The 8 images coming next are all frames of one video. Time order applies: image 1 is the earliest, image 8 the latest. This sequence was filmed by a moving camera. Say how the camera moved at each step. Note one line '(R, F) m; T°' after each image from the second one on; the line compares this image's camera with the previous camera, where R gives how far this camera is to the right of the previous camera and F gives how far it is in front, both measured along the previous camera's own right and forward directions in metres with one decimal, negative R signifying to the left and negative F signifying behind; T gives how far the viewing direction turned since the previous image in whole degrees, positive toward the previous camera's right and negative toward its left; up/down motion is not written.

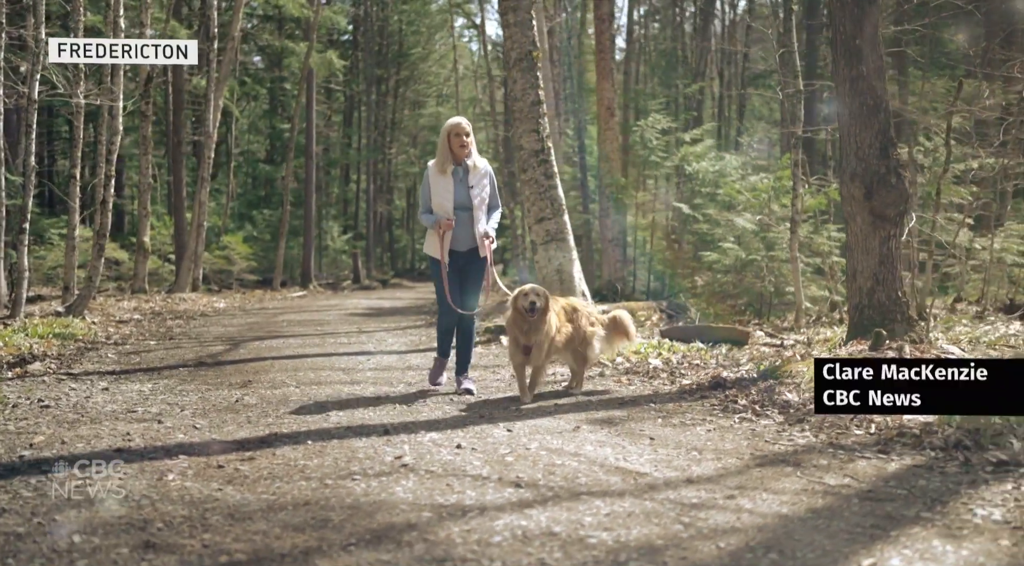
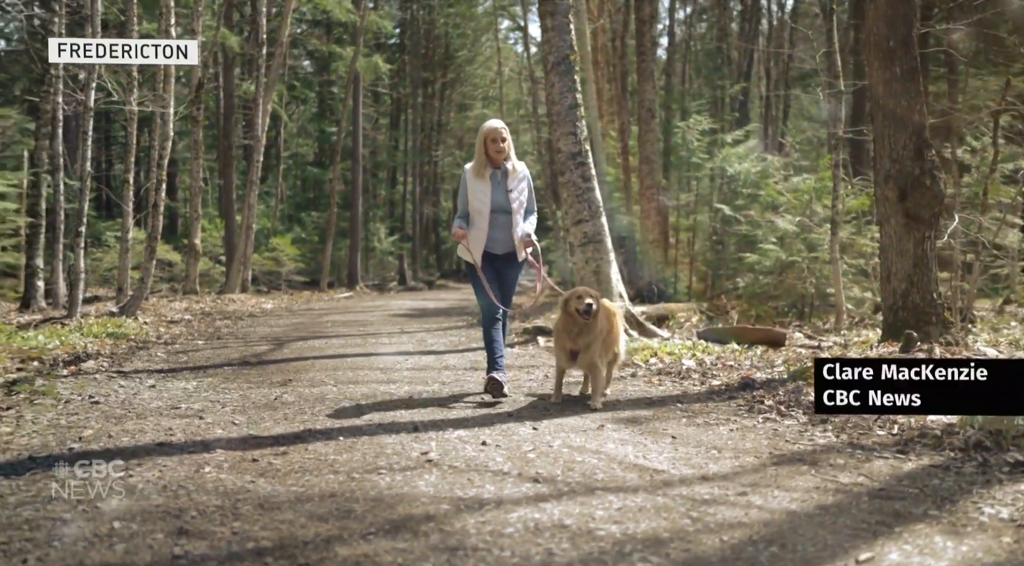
(+0.1, -0.2) m; -3°
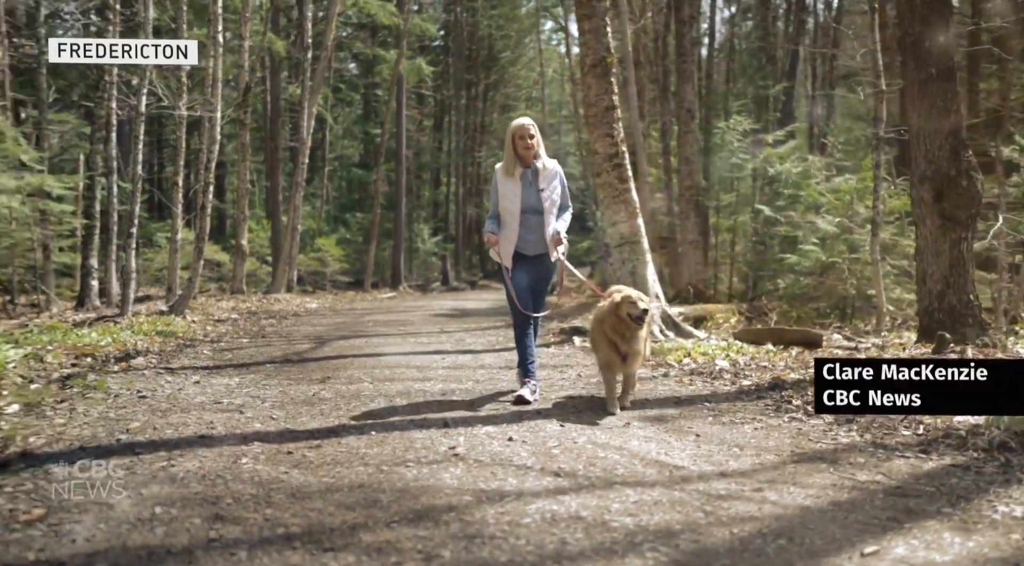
(+0.1, -0.1) m; -2°
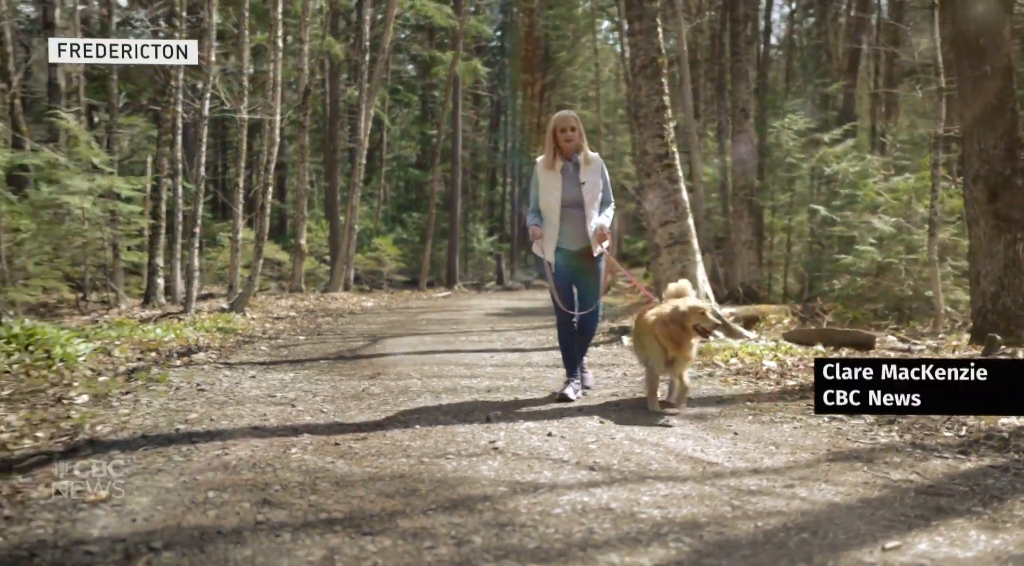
(+0.1, -0.1) m; -3°
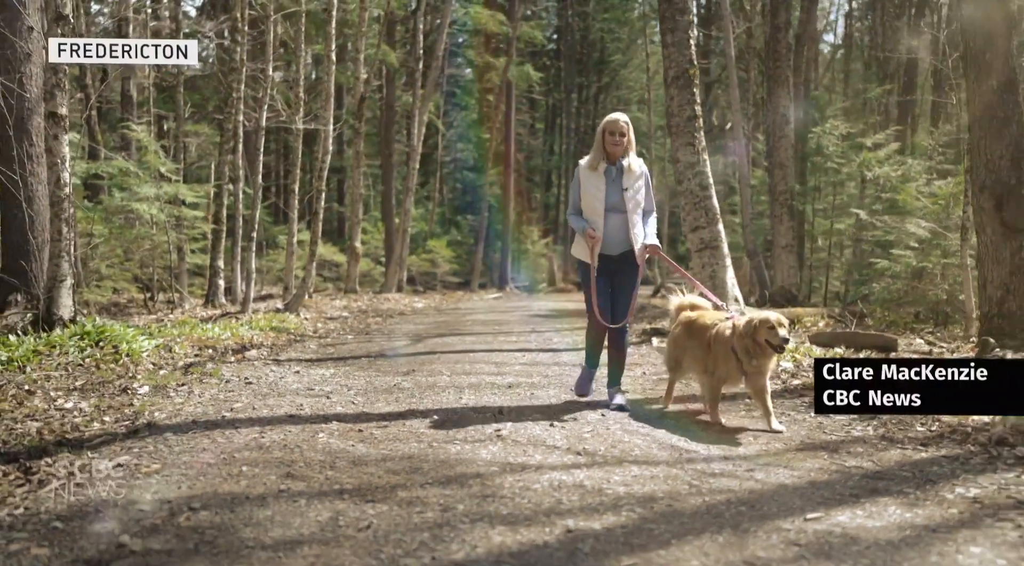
(+0.3, -0.6) m; -3°
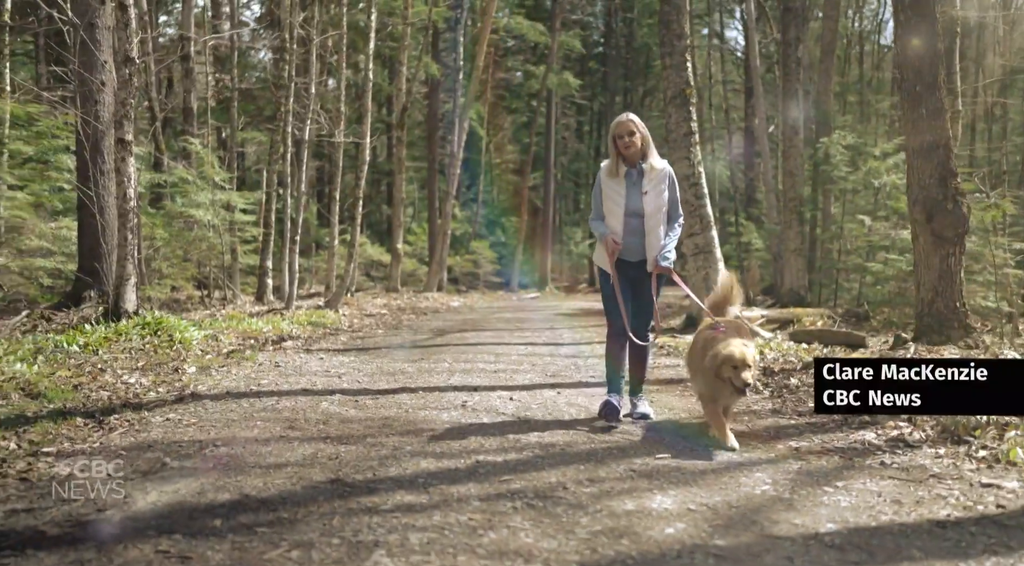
(+0.6, -1.4) m; -3°
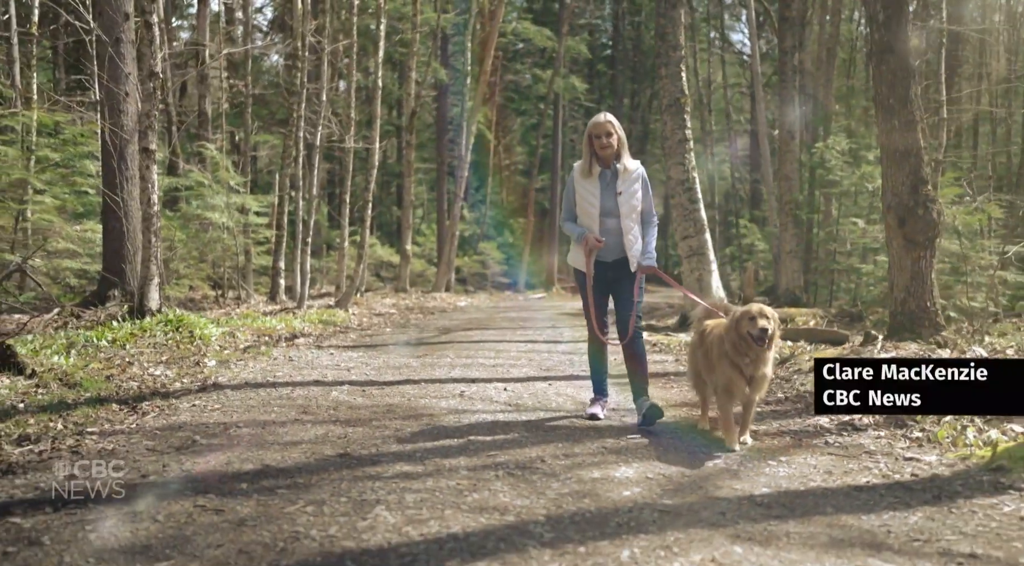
(+0.1, -0.7) m; -1°
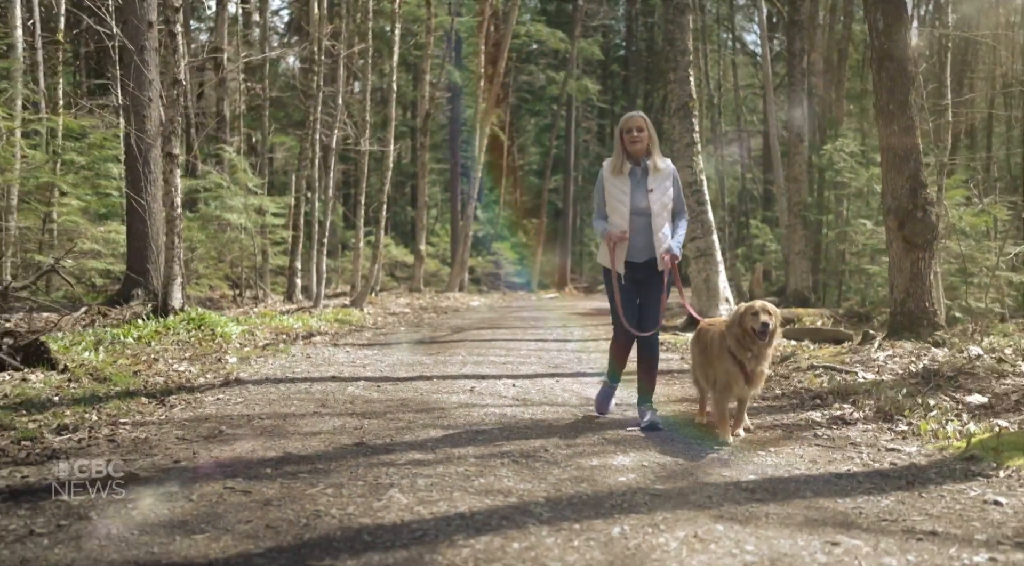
(0.0, -0.3) m; -1°
